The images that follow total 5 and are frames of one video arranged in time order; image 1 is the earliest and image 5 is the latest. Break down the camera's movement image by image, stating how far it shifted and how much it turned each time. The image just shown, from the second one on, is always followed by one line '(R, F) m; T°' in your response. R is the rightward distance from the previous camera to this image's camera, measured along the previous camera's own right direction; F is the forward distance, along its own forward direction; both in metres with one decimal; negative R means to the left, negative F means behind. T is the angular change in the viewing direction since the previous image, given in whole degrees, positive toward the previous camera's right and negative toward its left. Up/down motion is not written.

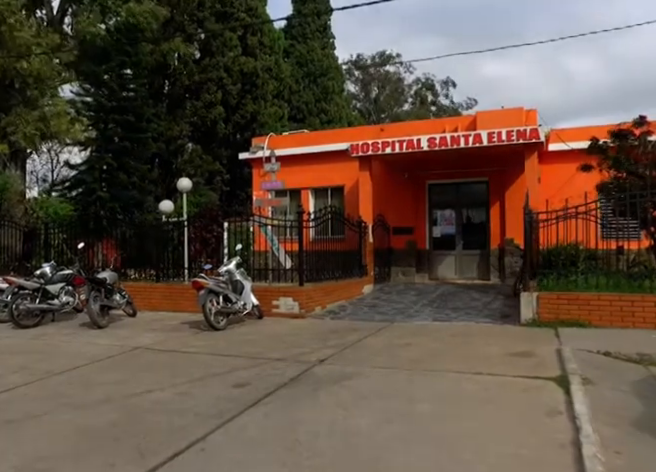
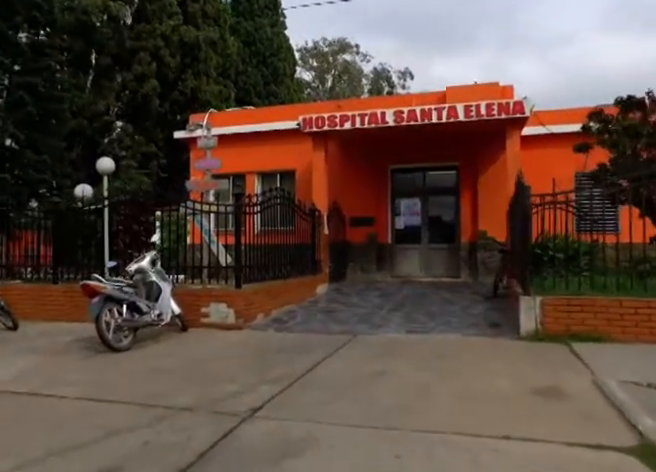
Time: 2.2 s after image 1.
(+0.1, +2.0) m; +5°
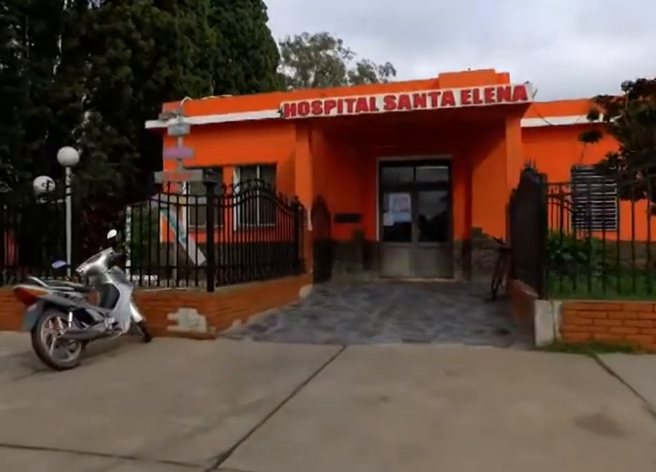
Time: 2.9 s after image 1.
(-0.1, +0.9) m; +2°
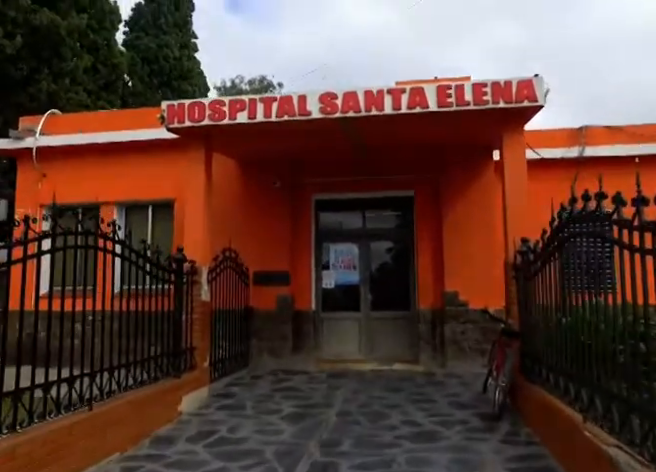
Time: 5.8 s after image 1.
(+0.5, +3.5) m; +7°
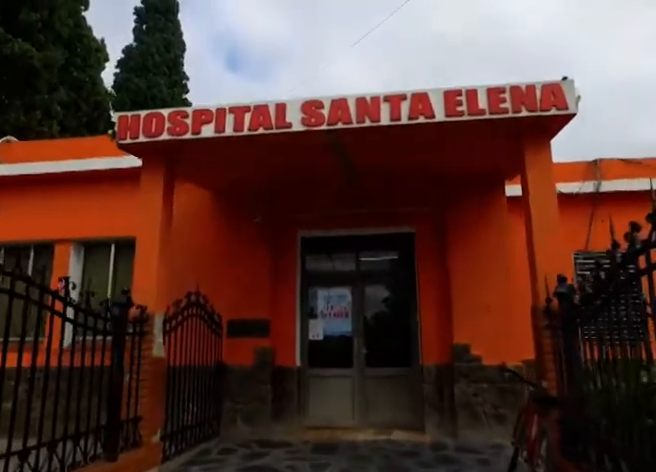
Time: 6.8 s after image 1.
(+0.1, +1.2) m; +1°
